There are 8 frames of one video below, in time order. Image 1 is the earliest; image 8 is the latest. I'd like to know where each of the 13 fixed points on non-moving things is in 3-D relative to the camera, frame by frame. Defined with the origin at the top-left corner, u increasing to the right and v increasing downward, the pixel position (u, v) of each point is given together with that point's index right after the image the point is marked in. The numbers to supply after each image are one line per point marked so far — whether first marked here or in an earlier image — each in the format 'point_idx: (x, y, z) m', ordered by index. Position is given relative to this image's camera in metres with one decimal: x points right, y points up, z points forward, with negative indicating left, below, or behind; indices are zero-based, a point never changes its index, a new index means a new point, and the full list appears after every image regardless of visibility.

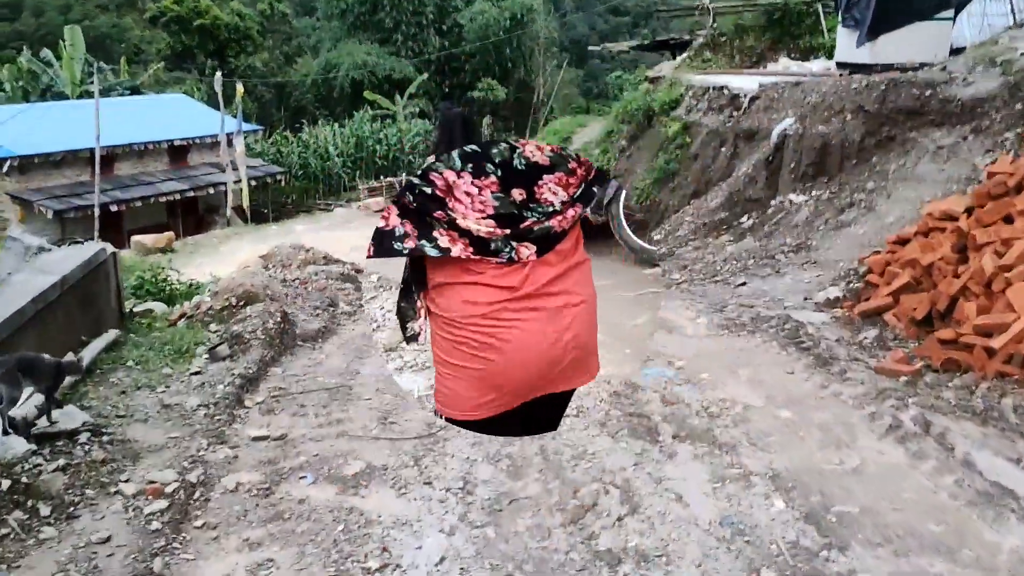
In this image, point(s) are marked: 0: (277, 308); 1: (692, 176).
0: (-1.3, -0.1, +4.6) m
1: (+2.3, +1.4, +10.3) m
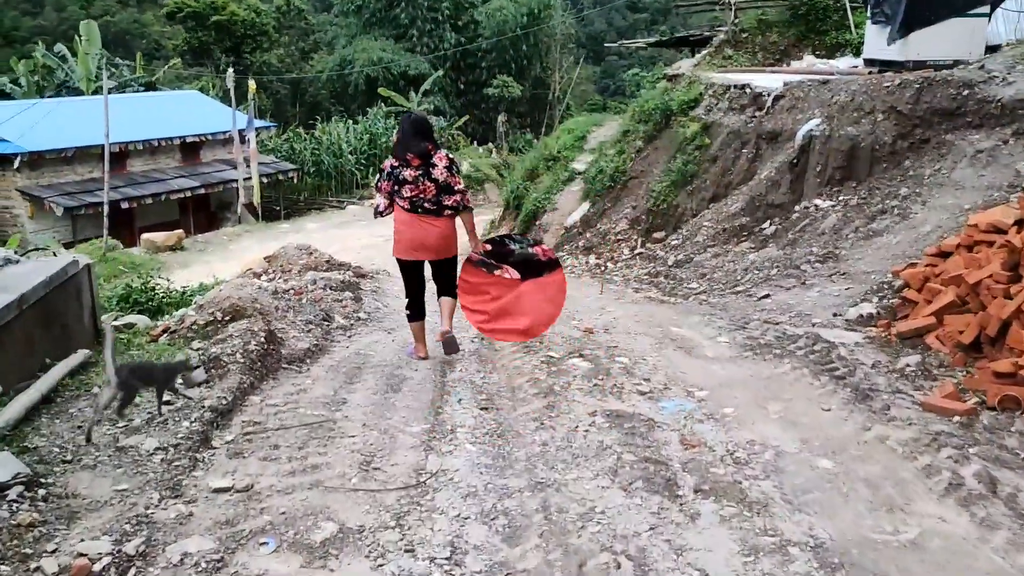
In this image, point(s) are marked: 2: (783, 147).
0: (-1.3, -0.2, +4.3) m
1: (+2.4, +1.3, +9.9) m
2: (+3.0, +1.6, +9.1) m
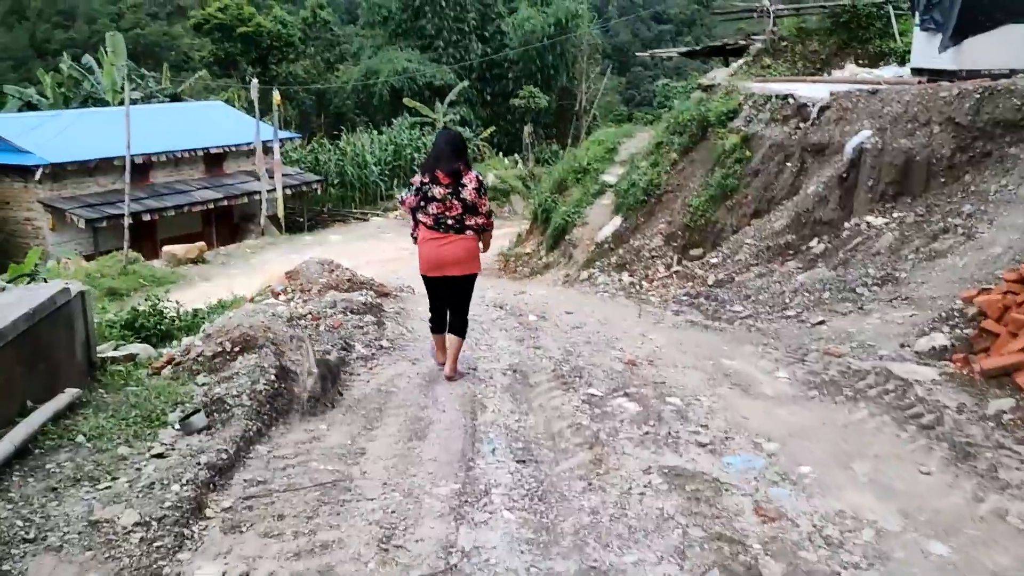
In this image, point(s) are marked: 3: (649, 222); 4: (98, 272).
0: (-1.1, -0.3, +3.9) m
1: (+2.8, +1.1, +9.4) m
2: (+3.4, +1.3, +8.6) m
3: (+1.9, +0.9, +11.0) m
4: (-7.9, +0.3, +15.6) m
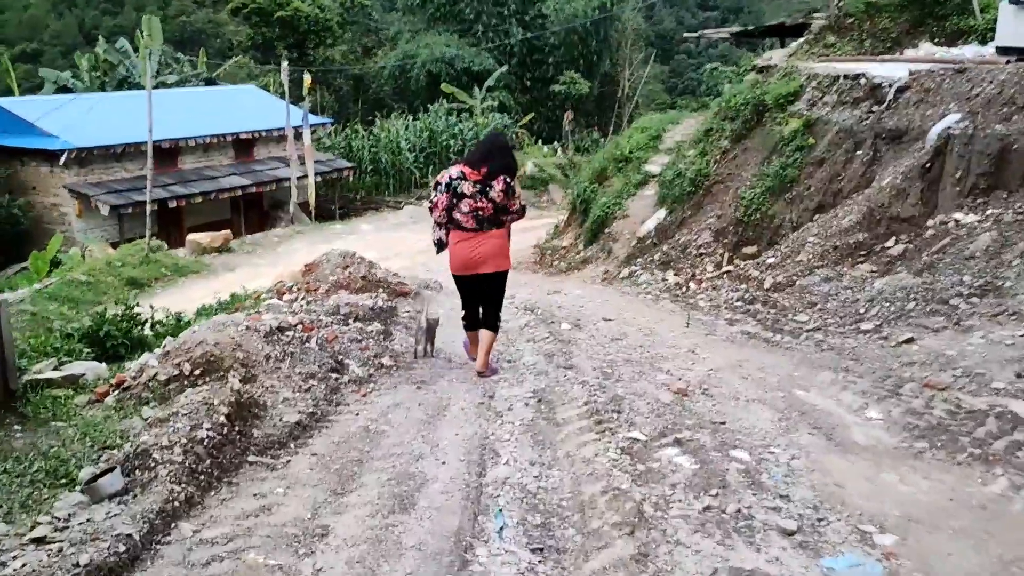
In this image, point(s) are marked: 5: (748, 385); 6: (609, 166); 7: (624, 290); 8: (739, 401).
0: (-1.0, -0.4, +3.1) m
1: (+3.1, +1.1, +8.4) m
2: (+3.7, +1.3, +7.6) m
3: (+2.3, +0.9, +10.0) m
4: (-7.3, +0.5, +15.1) m
5: (+1.2, -0.5, +4.1) m
6: (+1.6, +2.0, +13.3) m
7: (+1.3, 0.0, +9.3) m
8: (+1.1, -0.5, +3.8) m
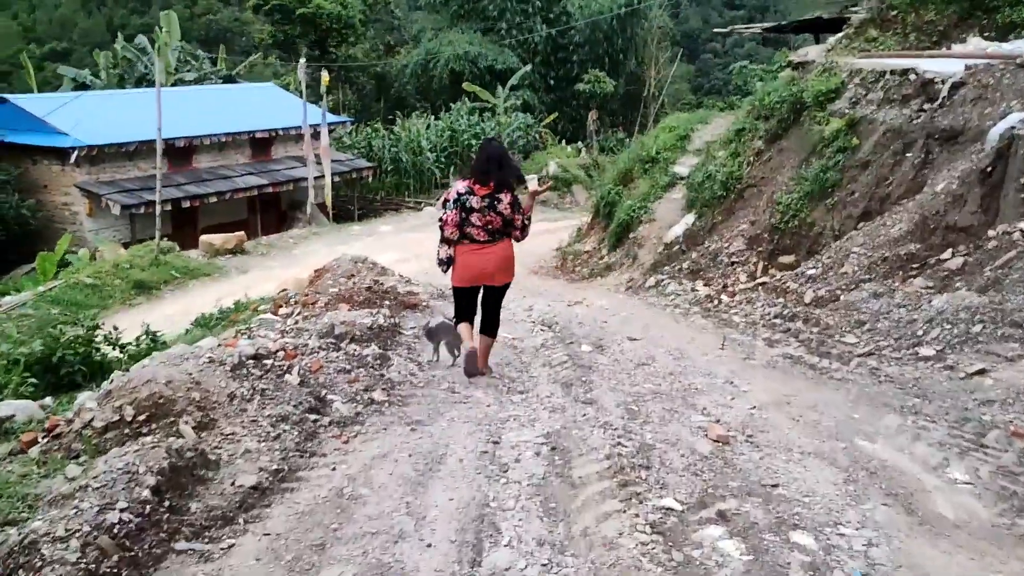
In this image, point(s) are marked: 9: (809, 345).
0: (-1.0, -0.5, +2.5) m
1: (+3.3, +0.9, +7.7) m
2: (+3.8, +1.2, +6.9) m
3: (+2.5, +0.8, +9.4) m
4: (-6.9, +0.5, +14.7) m
5: (+1.2, -0.6, +3.5) m
6: (+1.9, +1.9, +12.7) m
7: (+1.5, -0.2, +8.6) m
8: (+1.1, -0.6, +3.2) m
9: (+2.0, -0.4, +5.6) m
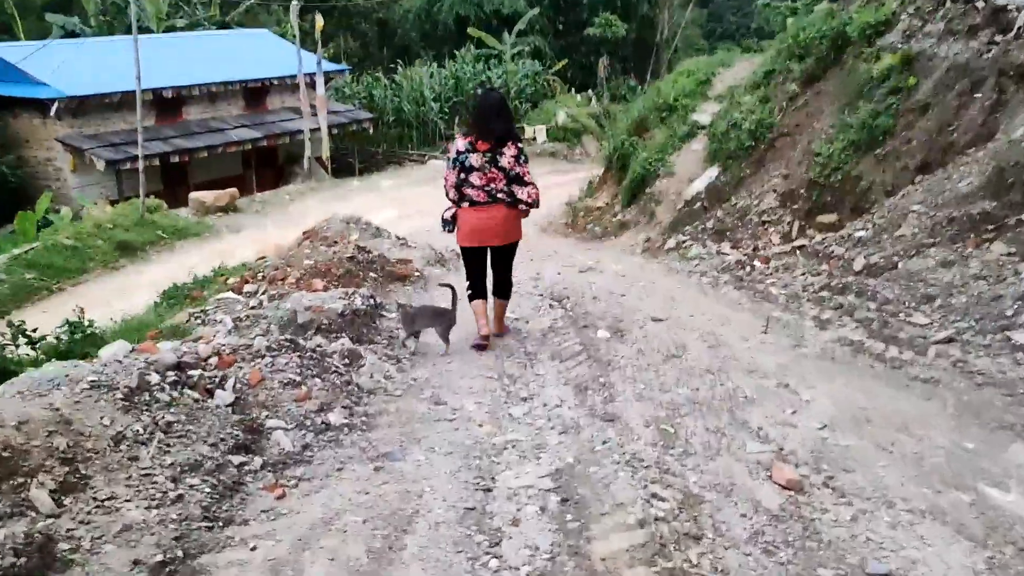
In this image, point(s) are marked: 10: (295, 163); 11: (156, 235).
0: (-1.1, -0.5, +1.7) m
1: (+3.3, +1.2, +6.7) m
2: (+3.9, +1.4, +5.8) m
3: (+2.6, +1.2, +8.4) m
4: (-6.8, +1.1, +13.8) m
5: (+1.2, -0.6, +2.6) m
6: (+2.0, +2.5, +11.6) m
7: (+1.5, +0.2, +7.7) m
8: (+1.1, -0.6, +2.3) m
9: (+2.1, -0.2, +4.7) m
10: (-5.3, +3.0, +20.0) m
11: (-6.0, +0.9, +13.8) m
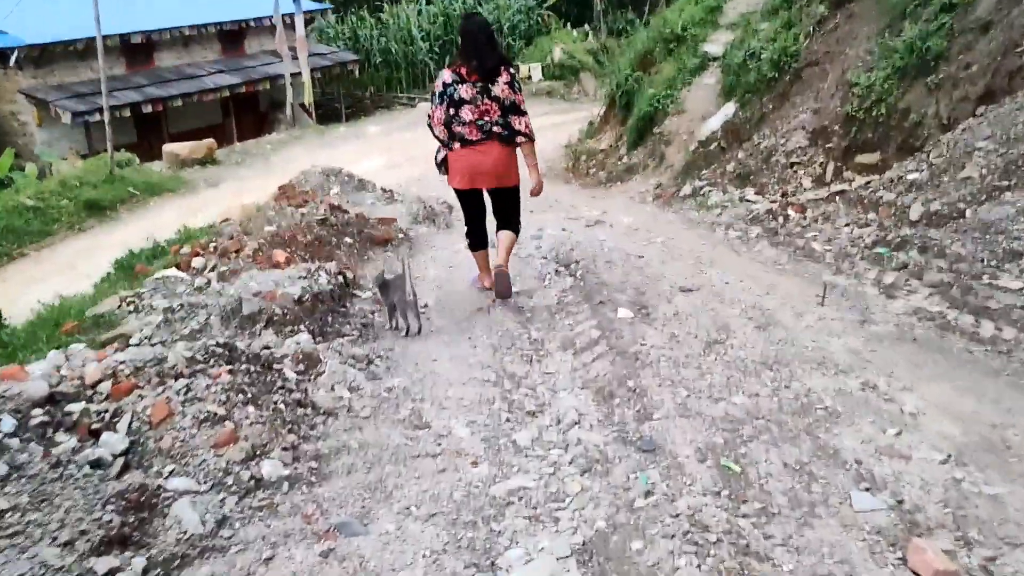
0: (-1.0, -0.6, +0.8) m
1: (+3.3, +1.6, +5.7) m
2: (+3.8, +1.7, +4.9) m
3: (+2.5, +1.6, +7.4) m
4: (-6.9, +1.7, +12.9) m
5: (+1.2, -0.5, +1.8) m
6: (+1.9, +3.1, +10.6) m
7: (+1.5, +0.6, +6.8) m
8: (+1.1, -0.6, +1.5) m
9: (+2.1, 0.0, +3.9) m
10: (-5.5, +4.1, +18.9) m
11: (-6.1, +1.5, +12.9) m
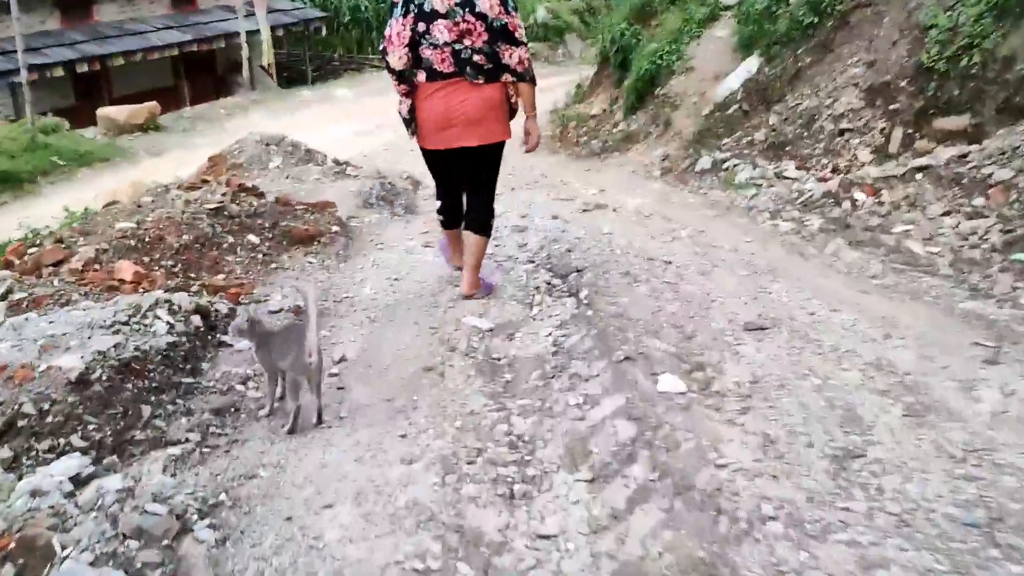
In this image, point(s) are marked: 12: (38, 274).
0: (-1.1, -0.9, -0.7) m
1: (+3.2, +1.5, +4.2) m
2: (+3.7, +1.6, +3.4) m
3: (+2.3, +1.6, +5.9) m
4: (-7.1, +1.9, +11.1) m
5: (+1.2, -0.7, +0.3) m
6: (+1.6, +3.3, +9.0) m
7: (+1.3, +0.6, +5.3) m
8: (+1.1, -0.8, 0.0) m
9: (+2.0, -0.2, +2.4) m
10: (-5.9, +4.5, +17.0) m
11: (-6.4, +1.7, +11.1) m
12: (-1.8, +0.1, +2.9) m
